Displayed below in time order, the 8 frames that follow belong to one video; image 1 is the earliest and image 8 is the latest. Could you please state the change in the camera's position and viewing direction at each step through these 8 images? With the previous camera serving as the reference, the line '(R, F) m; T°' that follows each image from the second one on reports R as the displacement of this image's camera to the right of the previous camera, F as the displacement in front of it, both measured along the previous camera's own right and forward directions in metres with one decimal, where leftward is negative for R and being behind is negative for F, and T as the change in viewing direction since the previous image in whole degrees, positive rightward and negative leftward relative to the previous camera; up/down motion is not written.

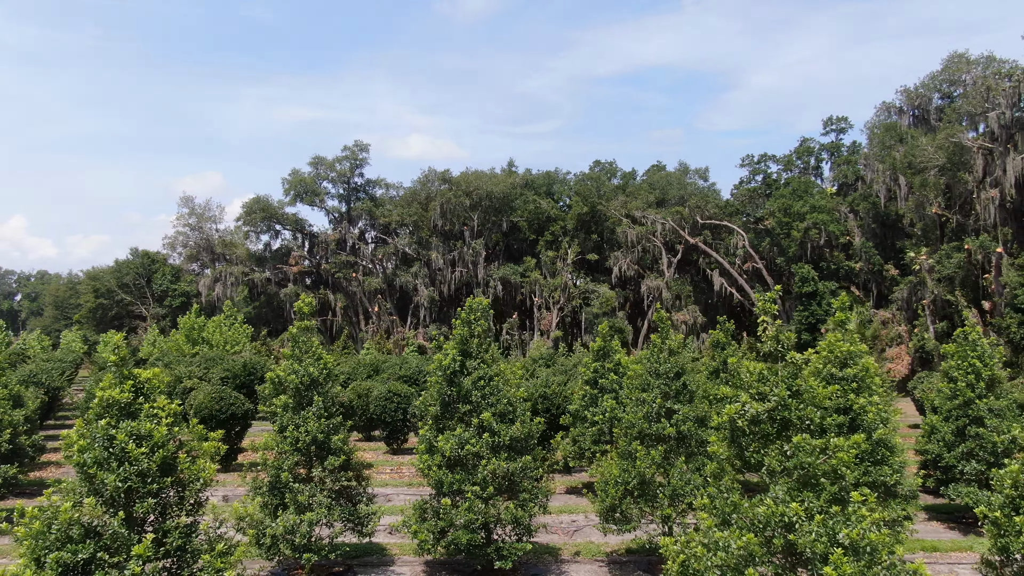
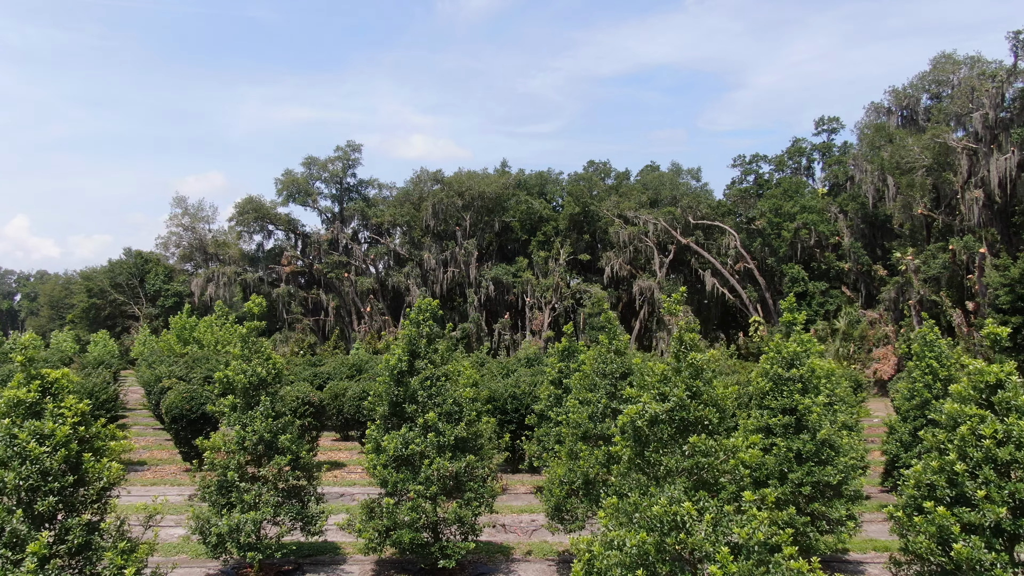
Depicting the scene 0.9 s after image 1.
(+0.7, 0.0) m; 0°
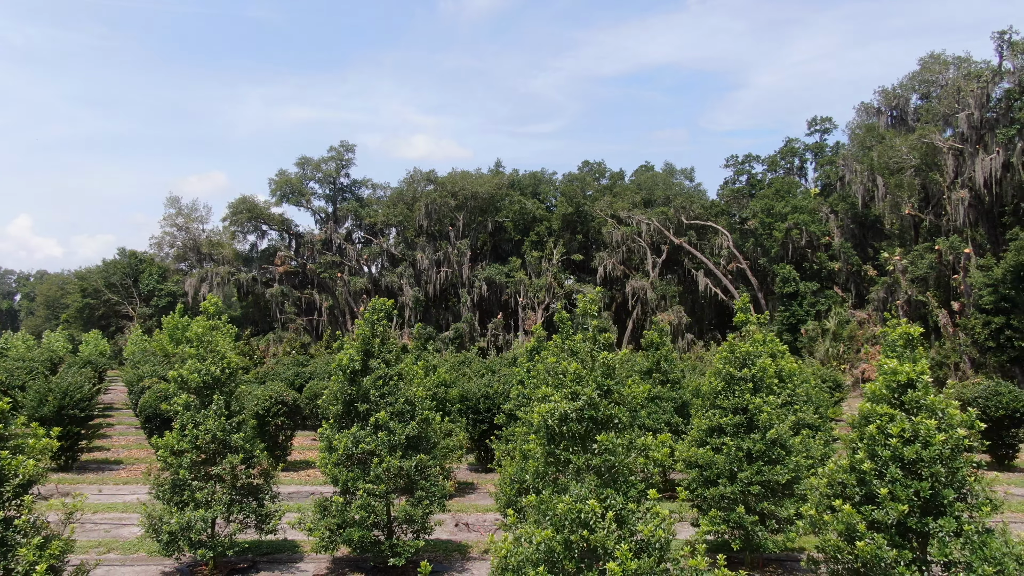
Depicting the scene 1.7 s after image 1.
(+0.6, 0.0) m; 0°
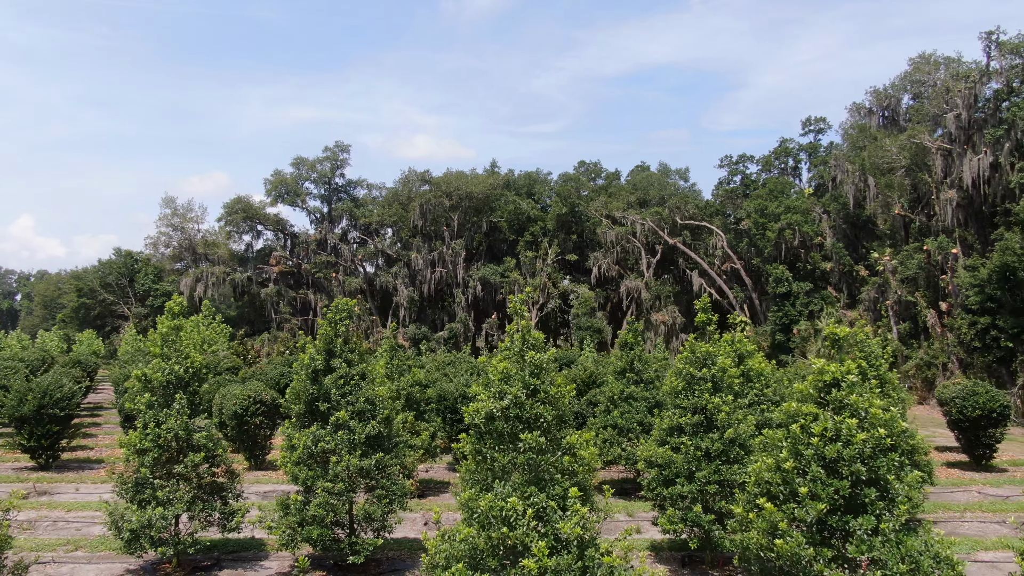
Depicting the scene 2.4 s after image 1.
(+0.5, 0.0) m; 0°
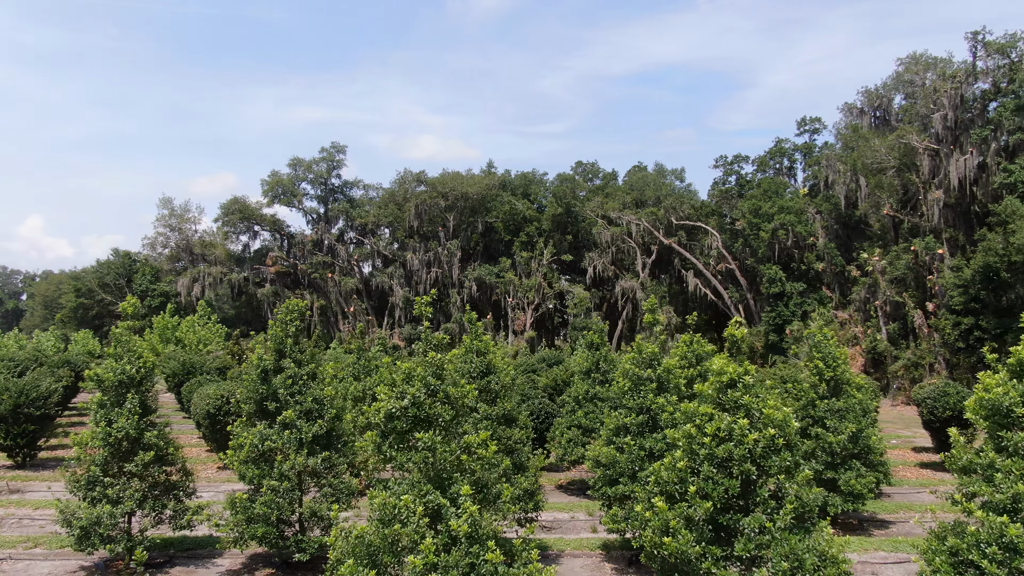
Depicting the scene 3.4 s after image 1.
(+0.8, -0.1) m; 0°
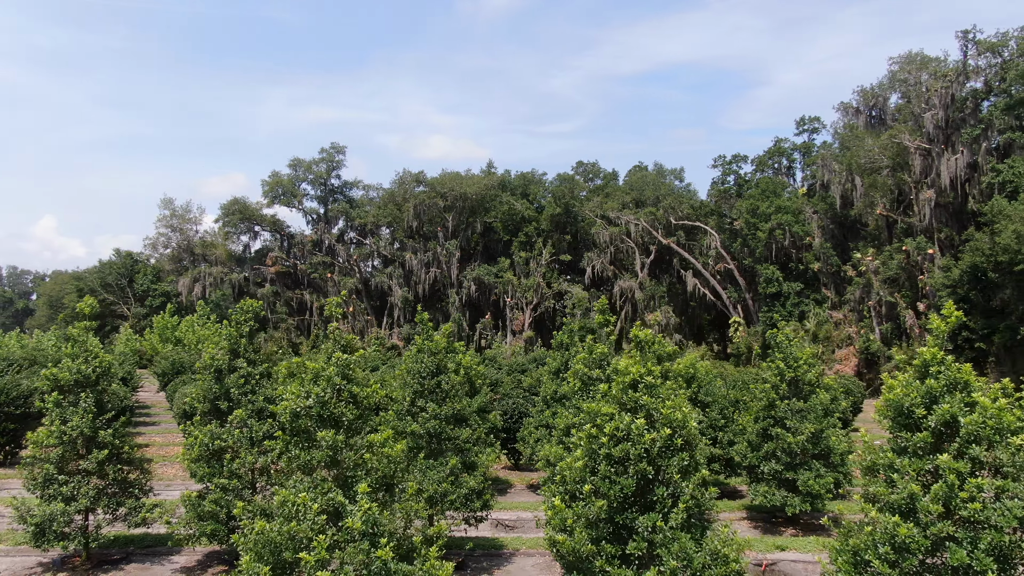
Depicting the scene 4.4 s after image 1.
(+0.8, -0.1) m; -1°
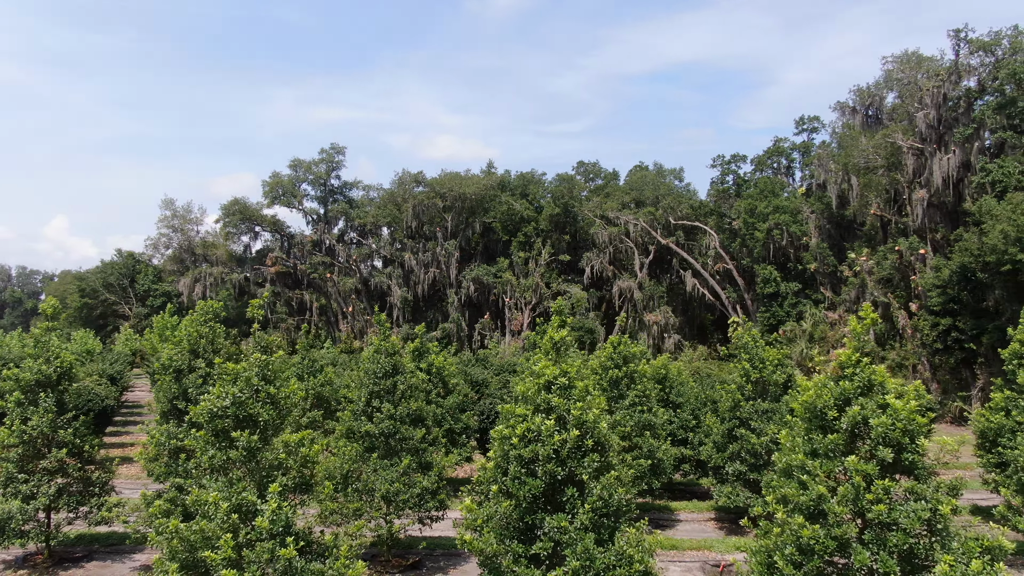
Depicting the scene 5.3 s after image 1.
(+0.7, 0.0) m; -1°
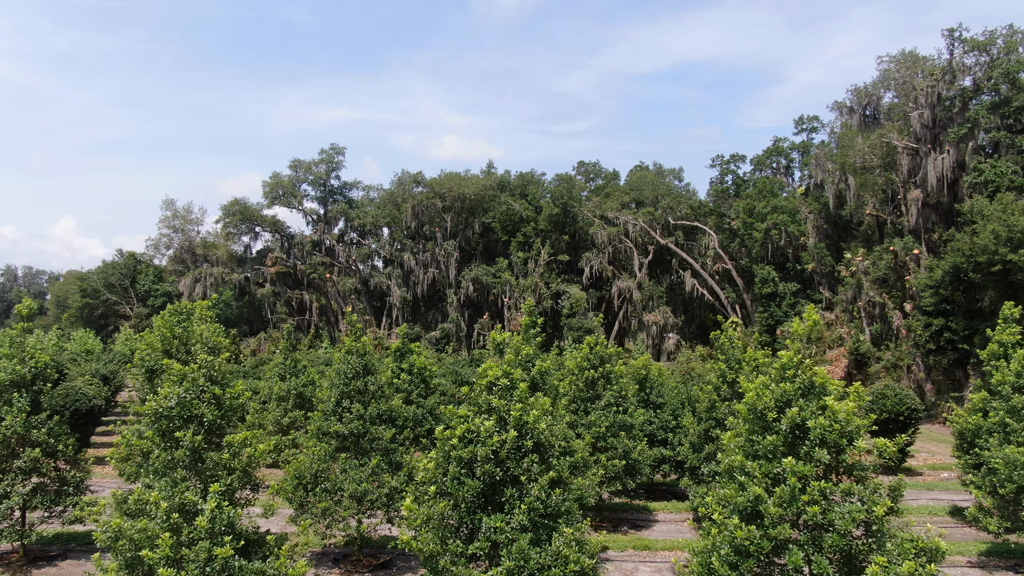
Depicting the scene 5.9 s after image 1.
(+0.5, 0.0) m; 0°
